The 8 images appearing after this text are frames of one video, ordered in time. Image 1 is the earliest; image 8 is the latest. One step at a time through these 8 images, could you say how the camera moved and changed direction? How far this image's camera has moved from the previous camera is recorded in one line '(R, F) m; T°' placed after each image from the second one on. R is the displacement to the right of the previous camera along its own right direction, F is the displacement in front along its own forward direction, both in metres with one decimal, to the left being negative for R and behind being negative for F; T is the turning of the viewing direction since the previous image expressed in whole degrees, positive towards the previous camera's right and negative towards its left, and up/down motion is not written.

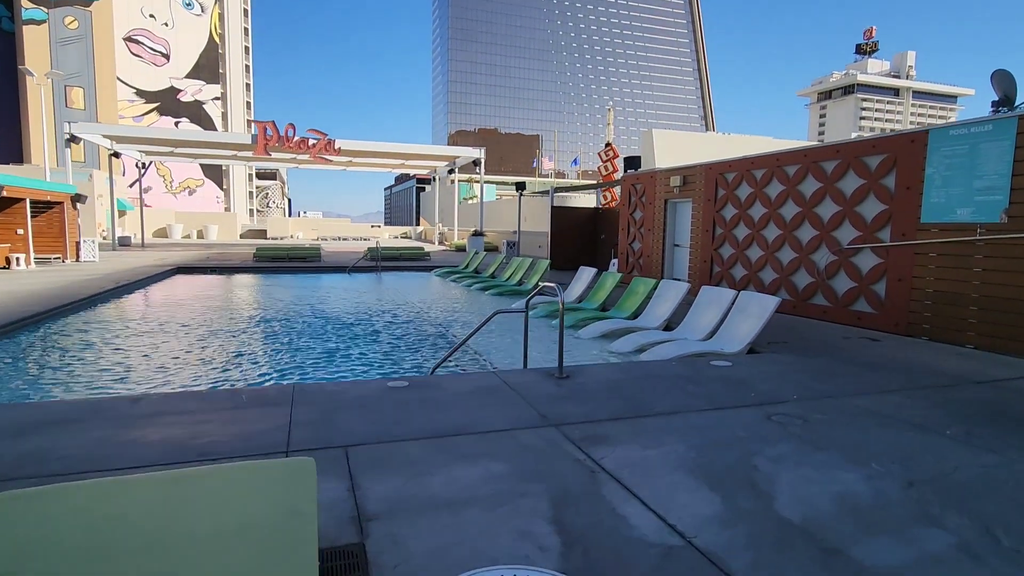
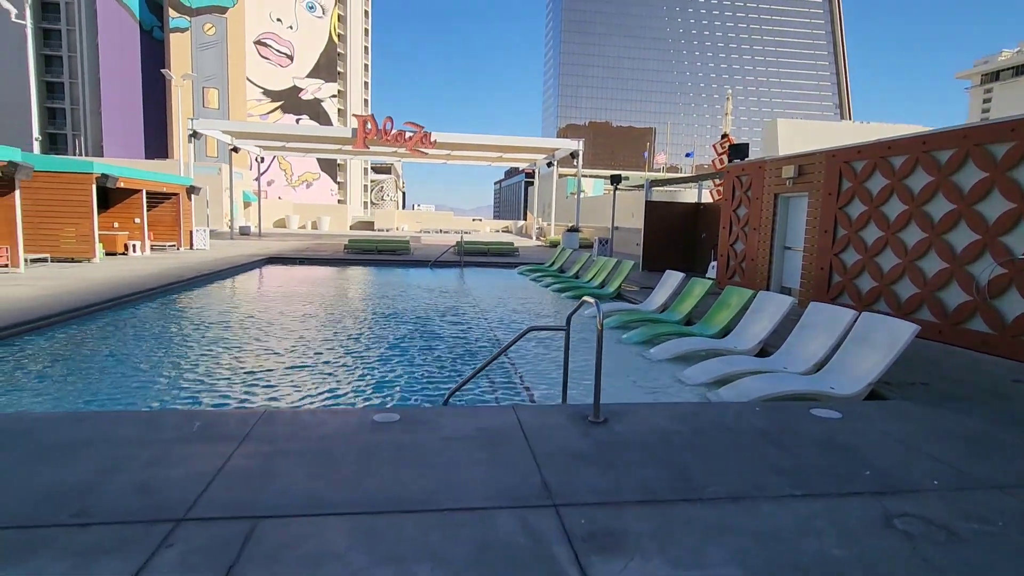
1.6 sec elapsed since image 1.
(+0.6, +1.2) m; -11°
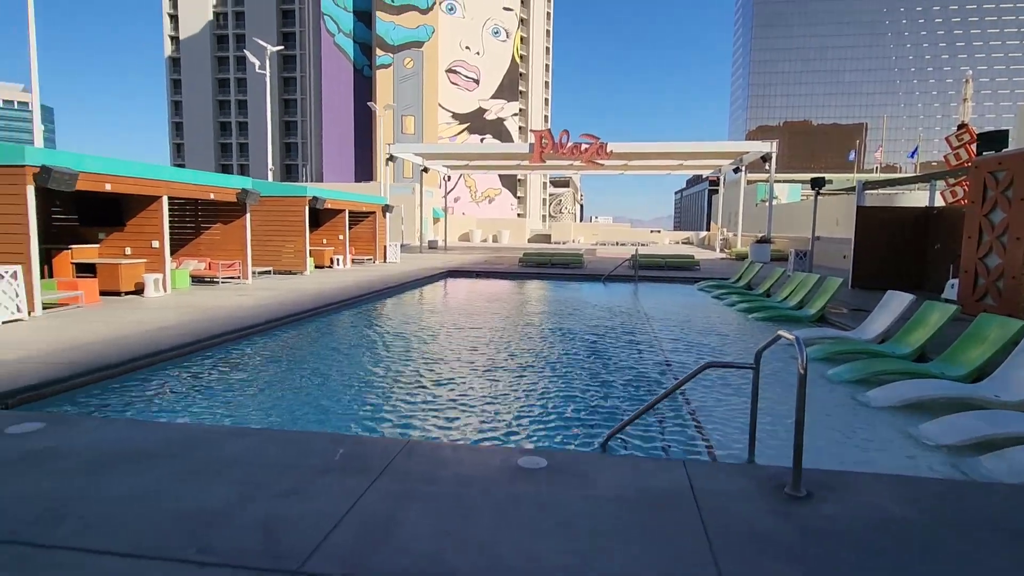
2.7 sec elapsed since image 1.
(0.0, +0.6) m; -17°
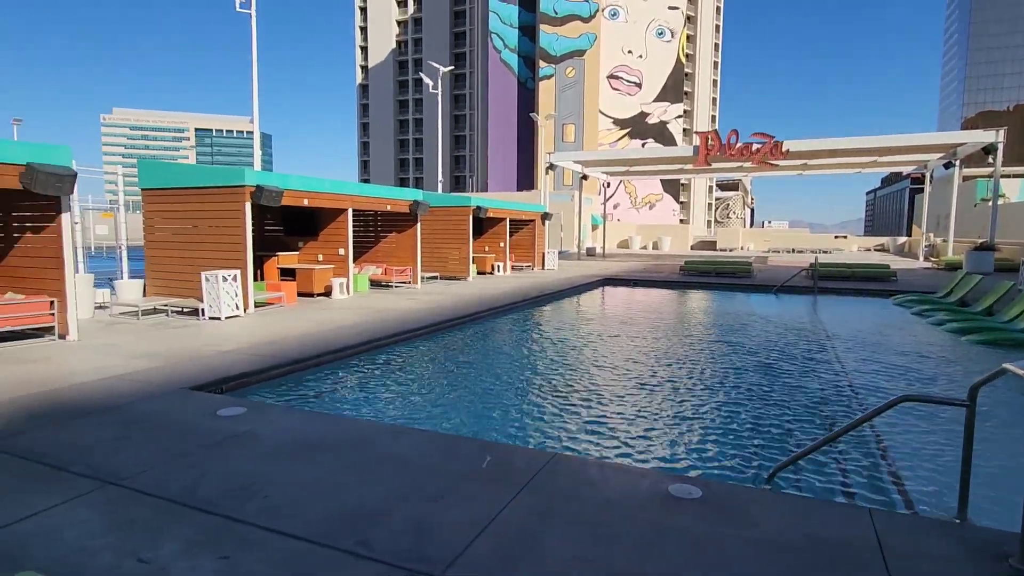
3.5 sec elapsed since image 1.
(0.0, +0.1) m; -16°
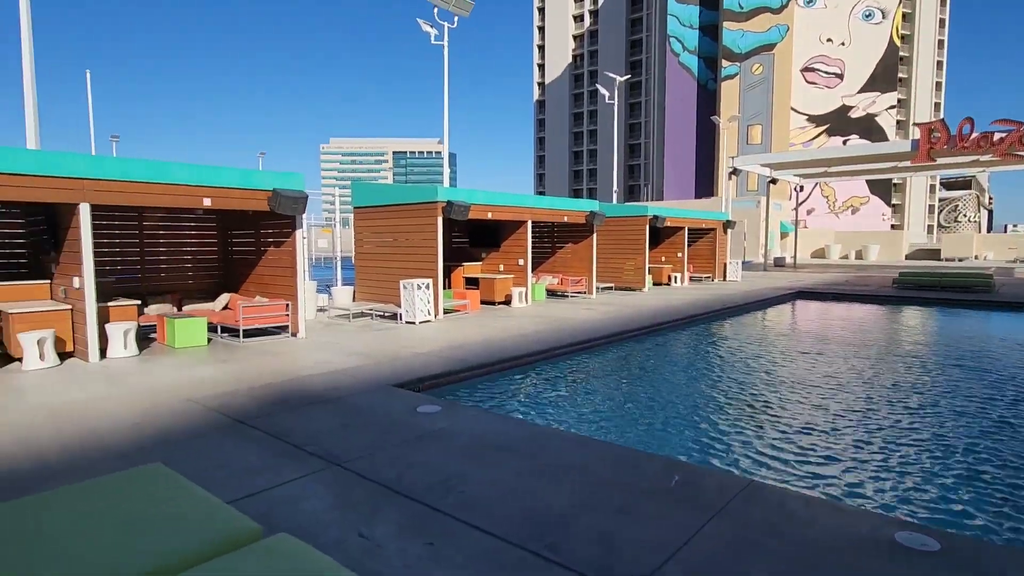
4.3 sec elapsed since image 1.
(-0.1, 0.0) m; -17°
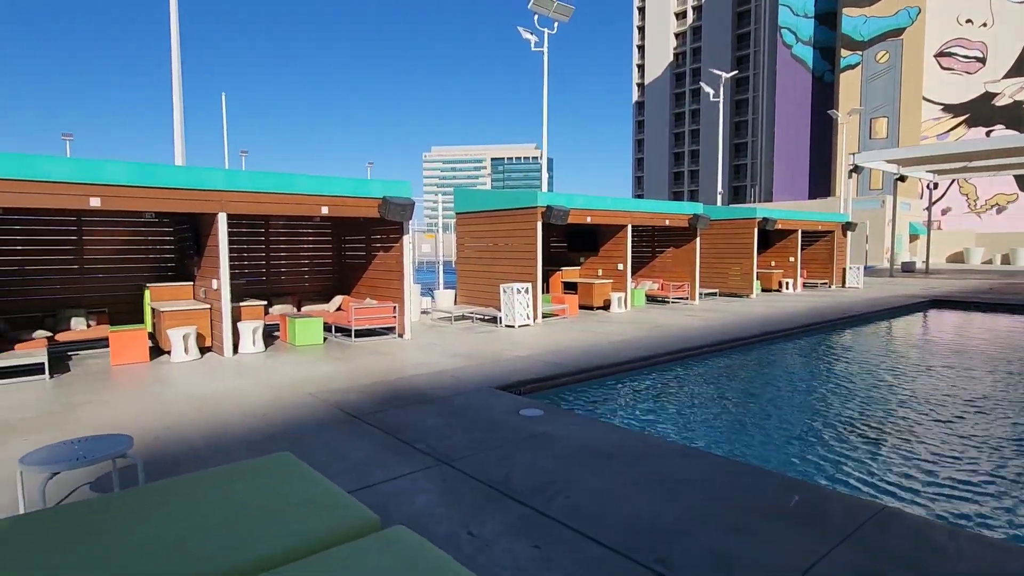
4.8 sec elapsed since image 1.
(-0.1, 0.0) m; -9°
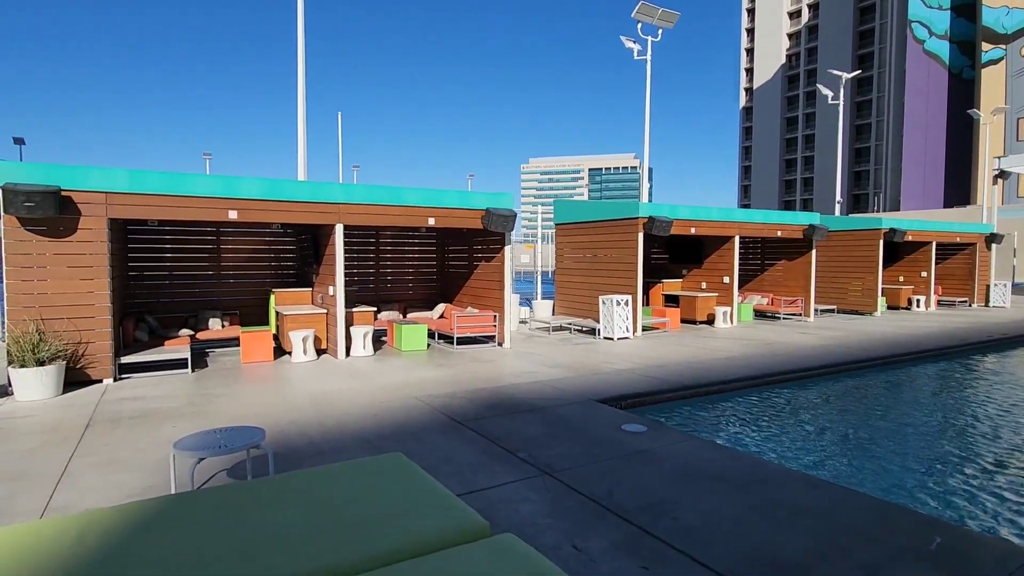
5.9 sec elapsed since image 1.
(-0.1, 0.0) m; -9°
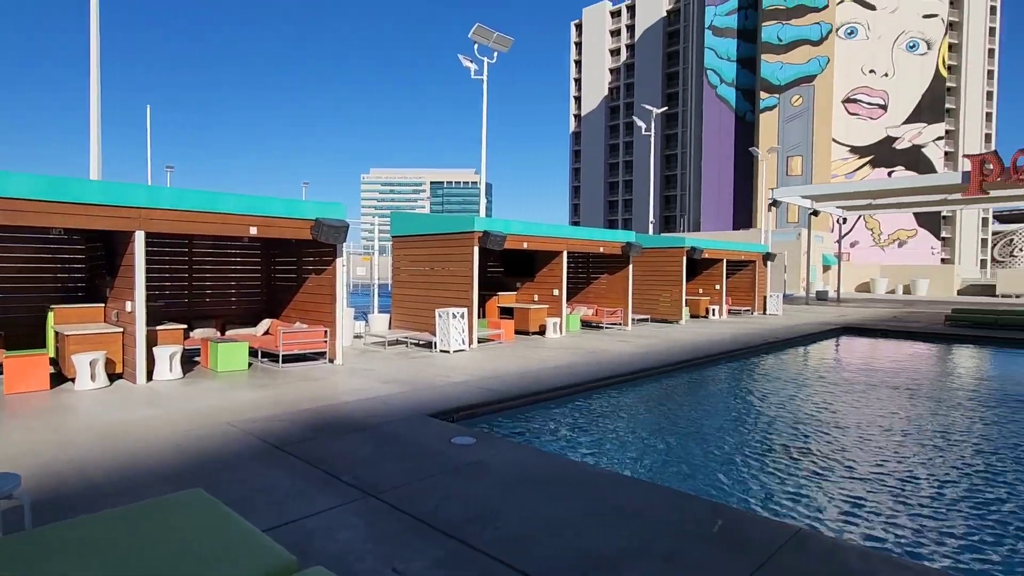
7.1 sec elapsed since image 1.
(+0.1, 0.0) m; +16°
